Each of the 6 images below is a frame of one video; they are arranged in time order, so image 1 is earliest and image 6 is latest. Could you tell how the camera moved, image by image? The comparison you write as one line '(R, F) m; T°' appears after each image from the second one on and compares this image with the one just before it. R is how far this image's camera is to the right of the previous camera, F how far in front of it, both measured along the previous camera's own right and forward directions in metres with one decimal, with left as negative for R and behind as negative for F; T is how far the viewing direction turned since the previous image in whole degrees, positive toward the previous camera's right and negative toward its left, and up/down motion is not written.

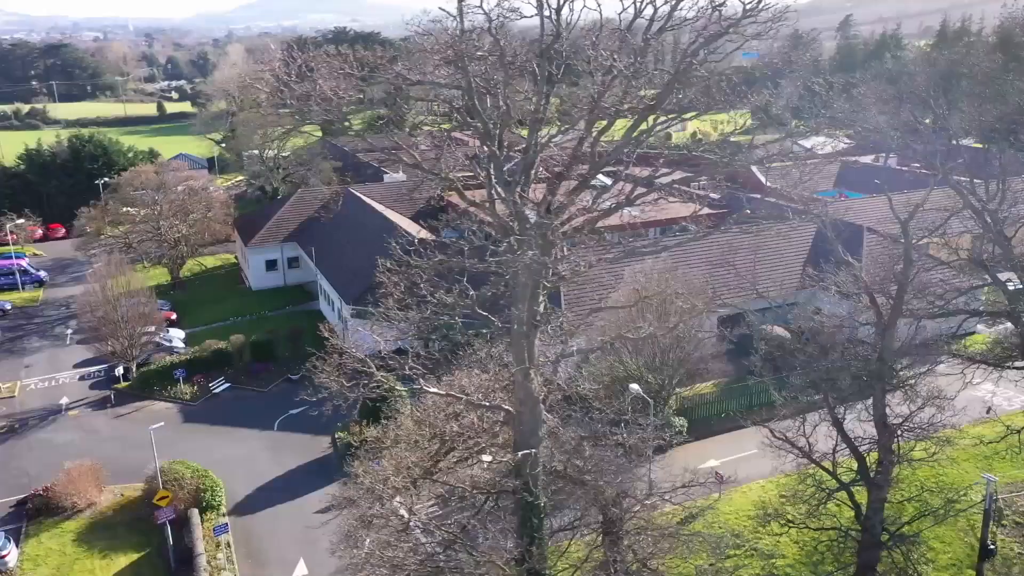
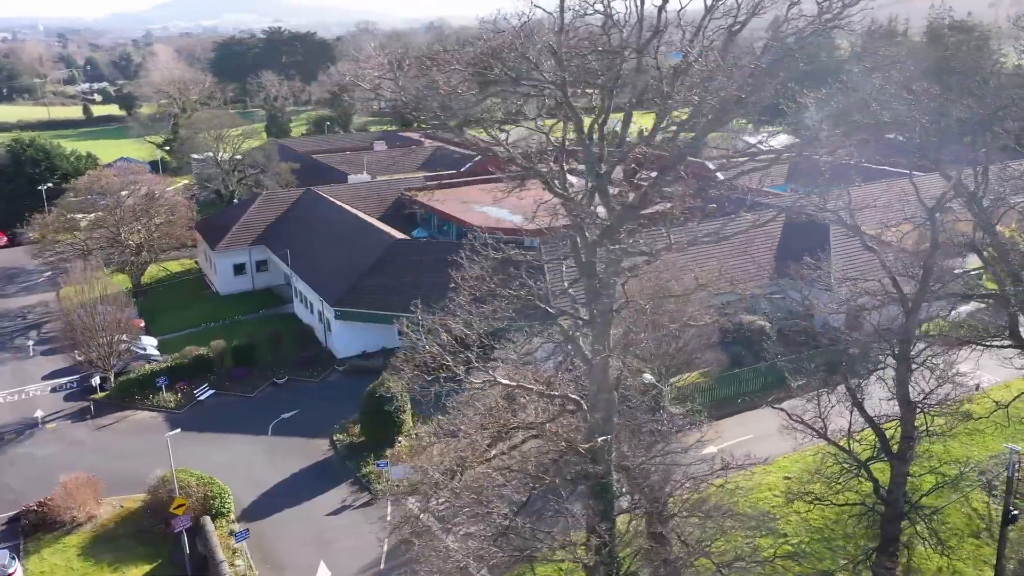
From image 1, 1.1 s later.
(-1.6, -0.1) m; +4°
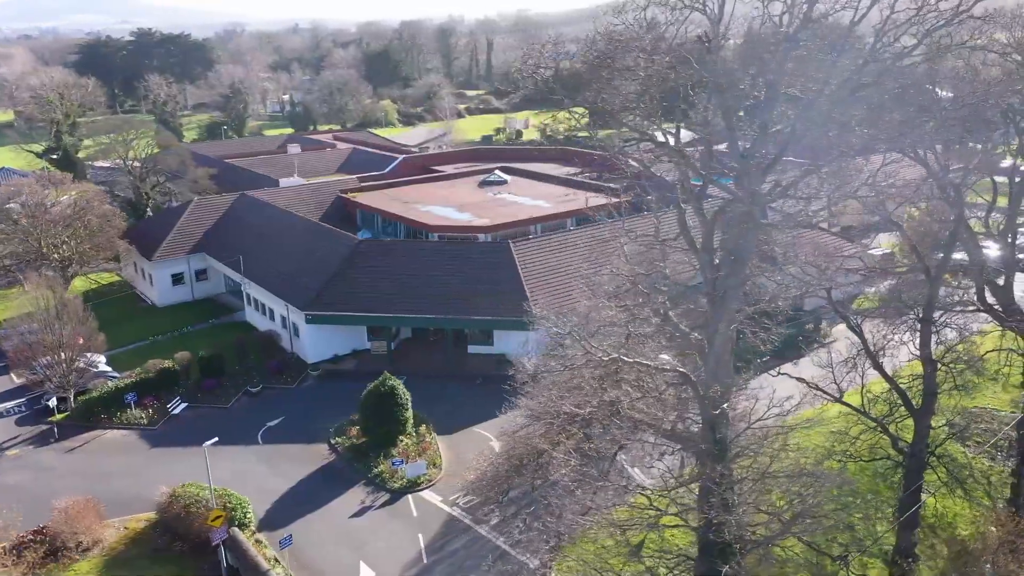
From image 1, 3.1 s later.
(-3.0, -0.1) m; +8°
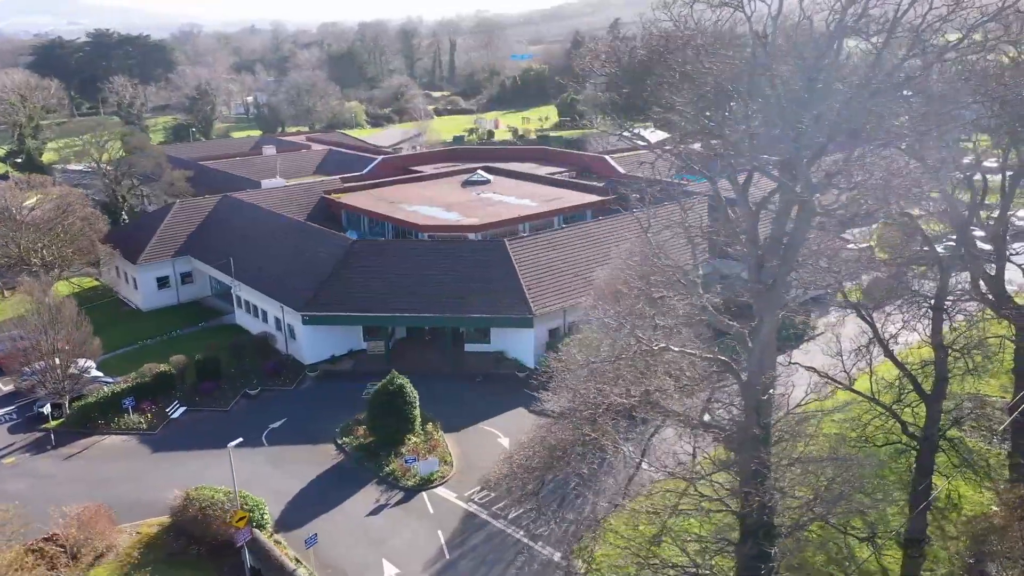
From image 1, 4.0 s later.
(-1.1, -0.1) m; +2°
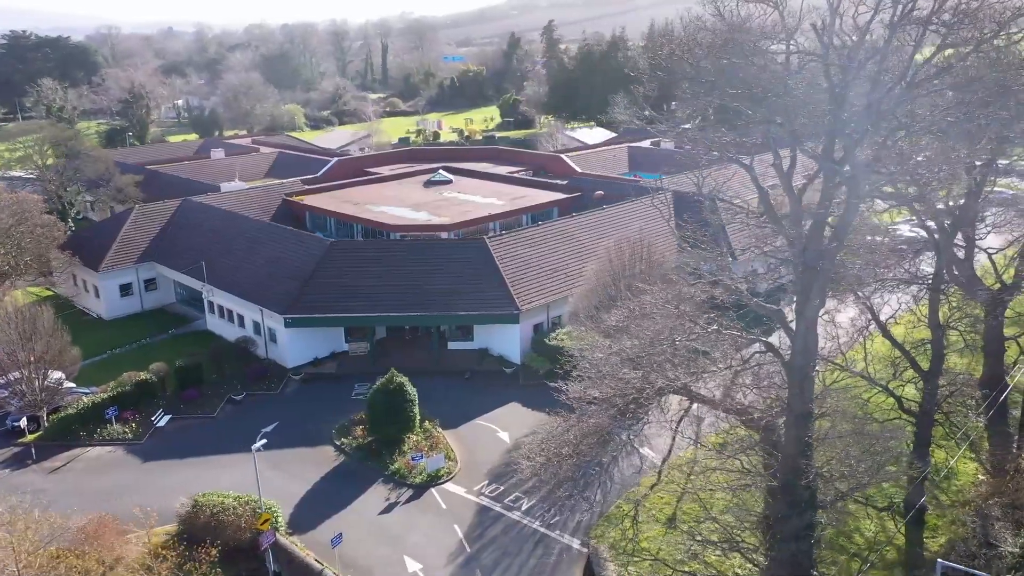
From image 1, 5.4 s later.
(-1.6, -0.2) m; +4°
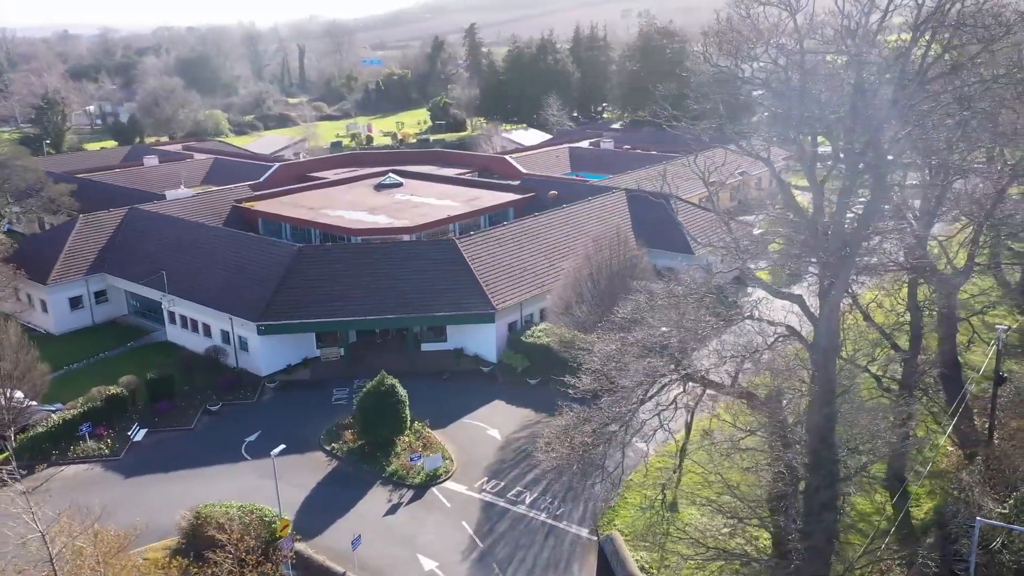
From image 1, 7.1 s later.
(-1.7, -0.3) m; +5°
